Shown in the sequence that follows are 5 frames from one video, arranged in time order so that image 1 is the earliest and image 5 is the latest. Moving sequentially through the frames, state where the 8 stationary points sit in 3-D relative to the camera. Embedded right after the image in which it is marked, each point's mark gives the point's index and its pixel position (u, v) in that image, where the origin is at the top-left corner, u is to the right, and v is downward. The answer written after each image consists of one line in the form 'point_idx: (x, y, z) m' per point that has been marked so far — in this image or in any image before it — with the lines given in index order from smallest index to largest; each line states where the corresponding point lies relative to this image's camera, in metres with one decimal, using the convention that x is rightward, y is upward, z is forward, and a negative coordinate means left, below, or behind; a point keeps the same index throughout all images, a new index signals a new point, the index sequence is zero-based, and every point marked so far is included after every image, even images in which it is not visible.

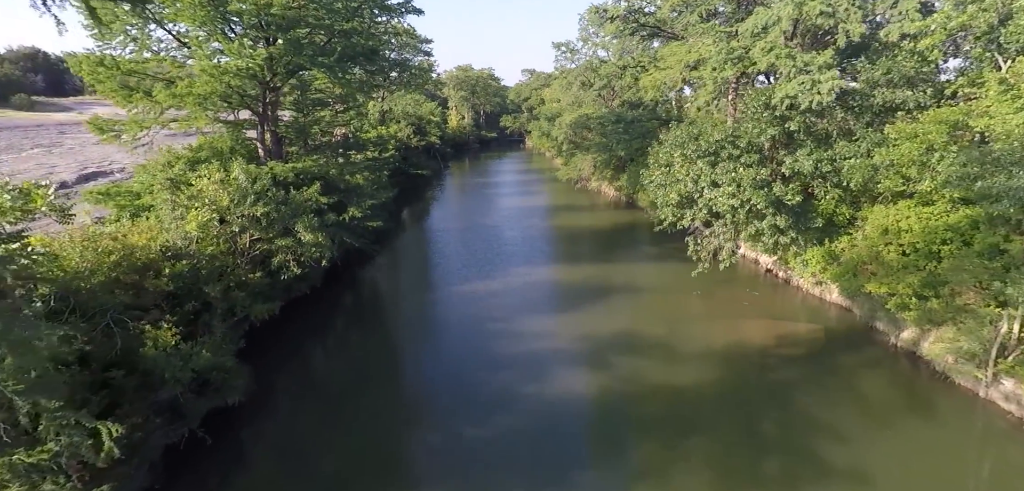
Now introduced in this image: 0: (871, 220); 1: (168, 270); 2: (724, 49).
0: (+10.6, +0.8, +16.5) m
1: (-7.3, -0.5, +11.8) m
2: (+7.1, +6.6, +18.7) m
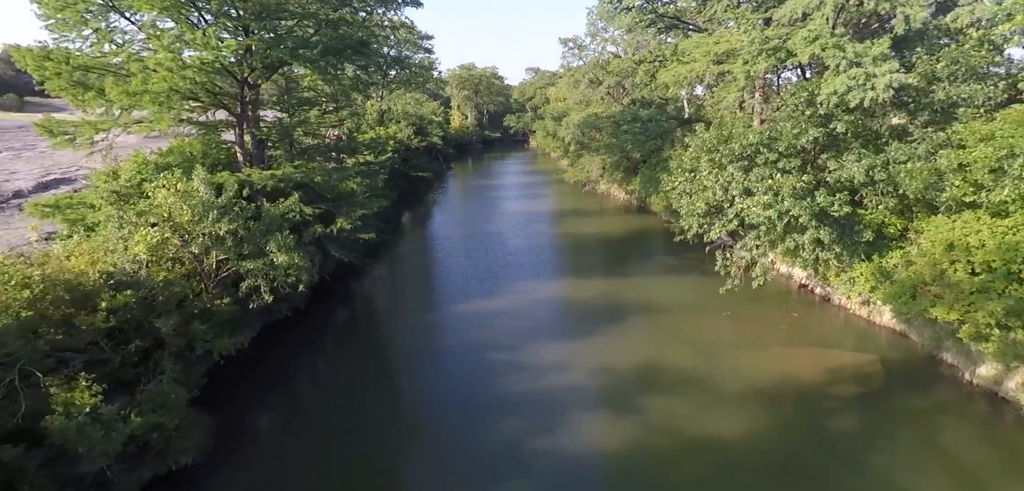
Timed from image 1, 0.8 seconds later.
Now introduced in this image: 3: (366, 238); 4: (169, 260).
0: (+10.8, +0.3, +14.4) m
1: (-7.1, -1.0, +9.7) m
2: (+7.3, +6.1, +16.5) m
3: (-5.0, +0.2, +19.0) m
4: (-7.2, -0.3, +11.6) m
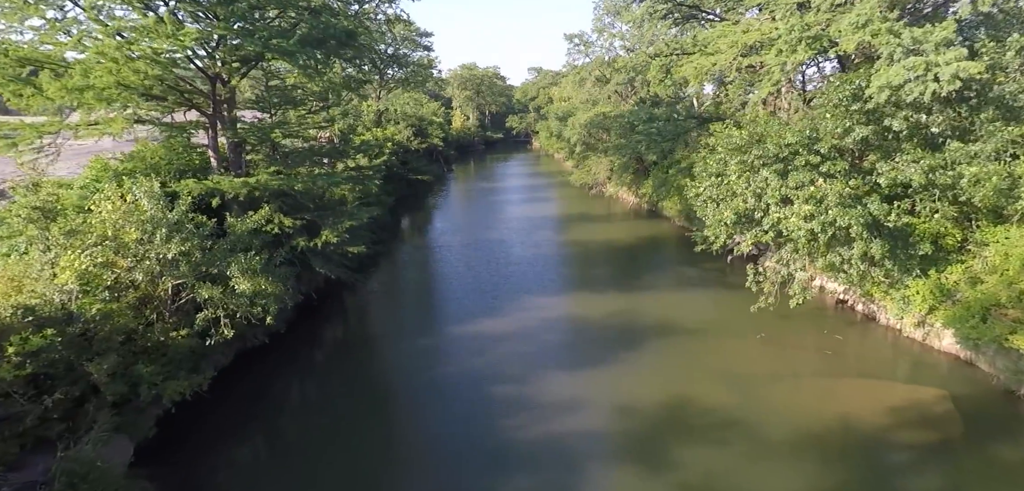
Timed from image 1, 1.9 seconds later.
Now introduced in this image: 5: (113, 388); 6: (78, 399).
0: (+11.0, 0.0, +12.4) m
1: (-7.0, -1.4, +7.8) m
2: (+7.4, +5.7, +14.6) m
3: (-4.8, -0.2, +17.1) m
4: (-7.0, -0.7, +9.7) m
5: (-6.4, -2.3, +8.9) m
6: (-6.7, -2.4, +8.7) m
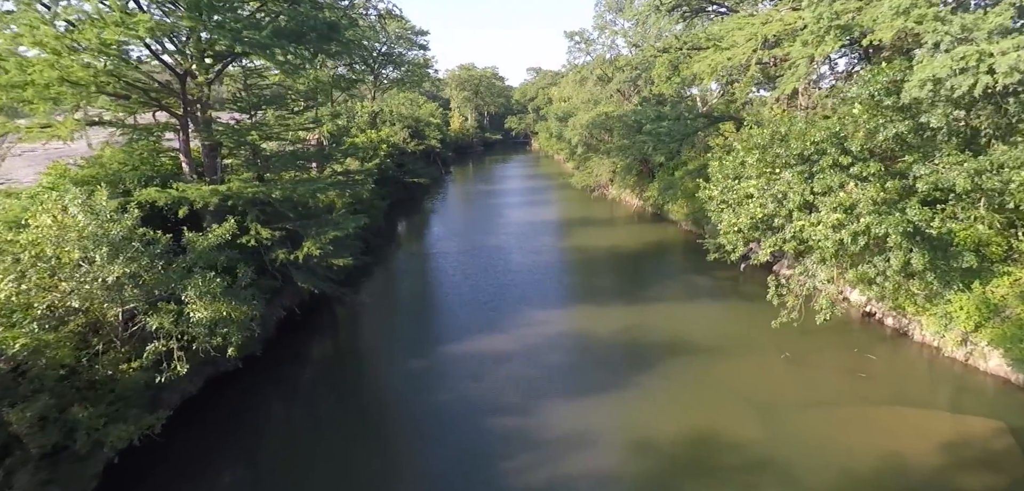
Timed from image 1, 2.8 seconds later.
0: (+11.0, -0.2, +11.0) m
1: (-7.0, -1.8, +6.5) m
2: (+7.4, +5.5, +13.2) m
3: (-4.8, -0.5, +15.7) m
4: (-7.0, -1.0, +8.4) m
5: (-6.4, -2.6, +7.6) m
6: (-6.7, -2.7, +7.3) m
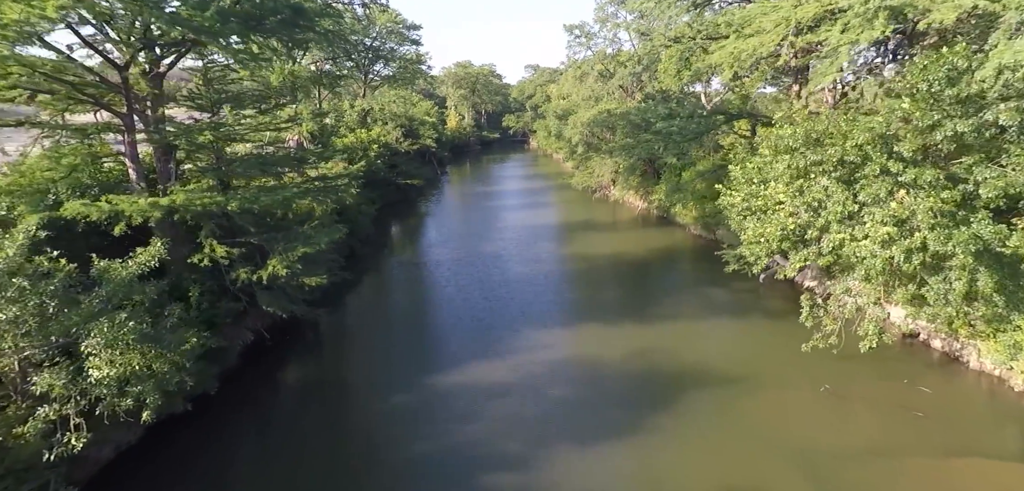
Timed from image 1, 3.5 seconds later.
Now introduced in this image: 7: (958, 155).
0: (+10.9, -0.6, +9.2) m
1: (-7.0, -2.2, +4.6) m
2: (+7.3, +5.1, +11.3) m
3: (-4.9, -0.9, +13.8) m
4: (-7.1, -1.5, +6.5) m
5: (-6.5, -3.0, +5.6) m
6: (-6.8, -3.1, +5.4) m
7: (+9.1, +1.9, +11.4) m
